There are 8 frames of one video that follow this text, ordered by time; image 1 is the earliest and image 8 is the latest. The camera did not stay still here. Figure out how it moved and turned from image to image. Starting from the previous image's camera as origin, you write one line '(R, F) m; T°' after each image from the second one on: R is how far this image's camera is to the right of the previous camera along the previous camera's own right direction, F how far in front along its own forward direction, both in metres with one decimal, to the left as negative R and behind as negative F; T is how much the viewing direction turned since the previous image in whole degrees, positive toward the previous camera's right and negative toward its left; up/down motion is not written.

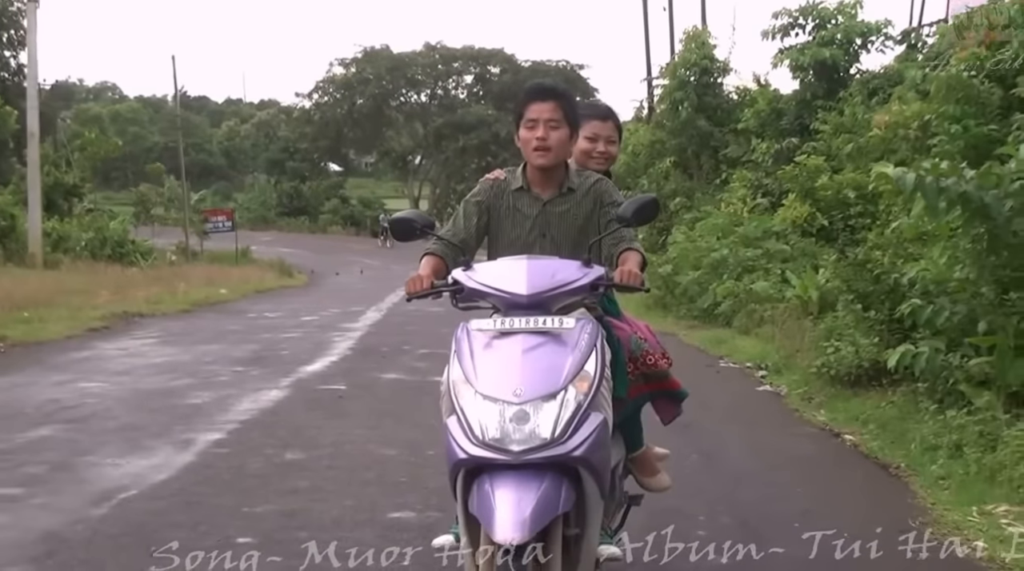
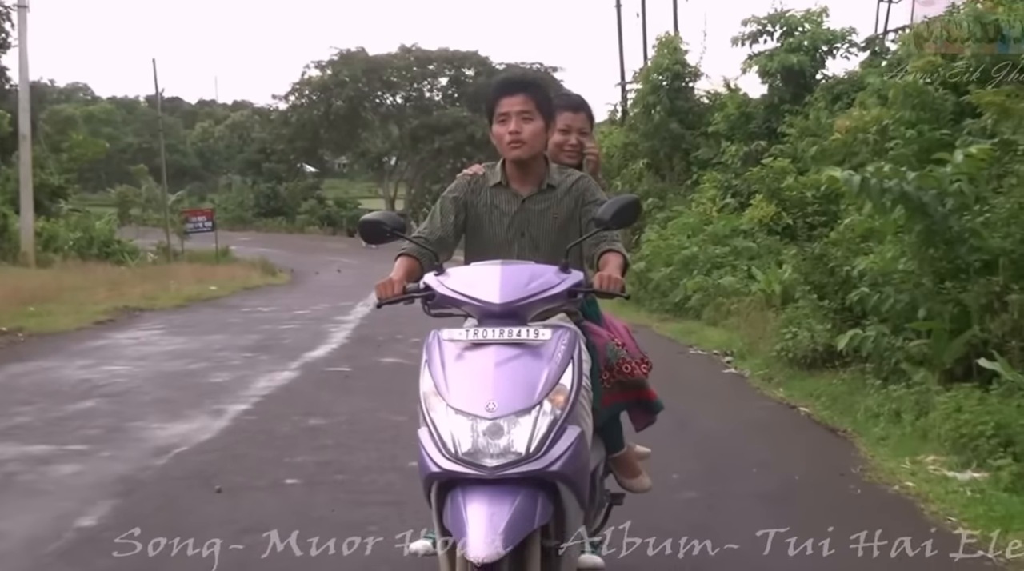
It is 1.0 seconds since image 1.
(-0.1, -0.9) m; +1°
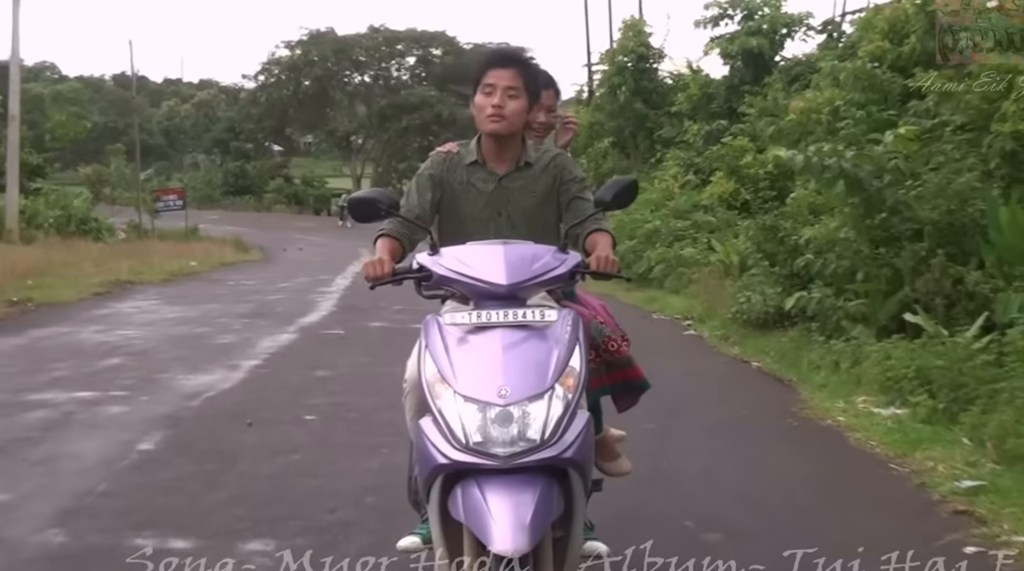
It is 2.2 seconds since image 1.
(-0.1, -1.0) m; +2°
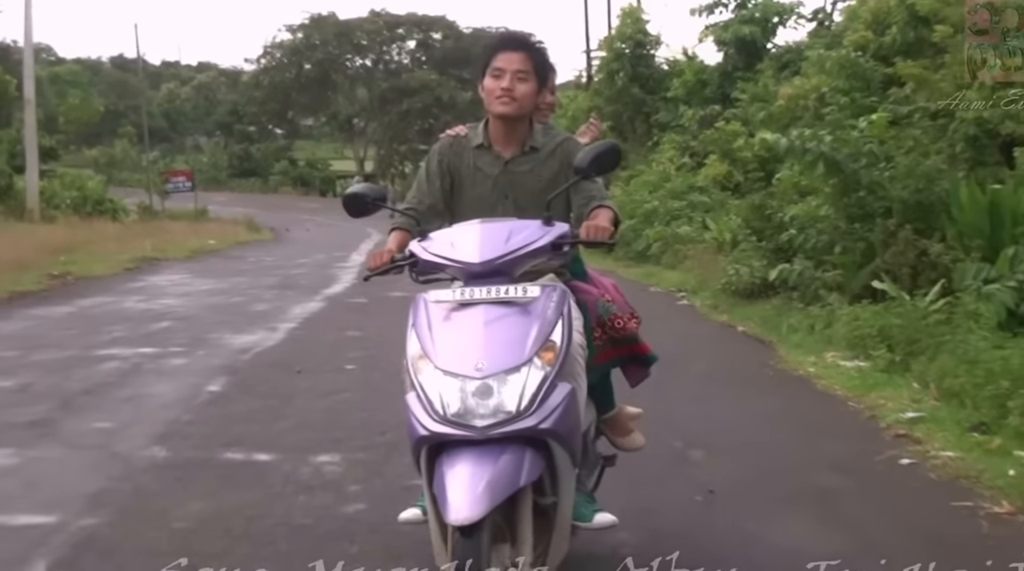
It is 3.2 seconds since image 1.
(-0.1, -1.0) m; 0°
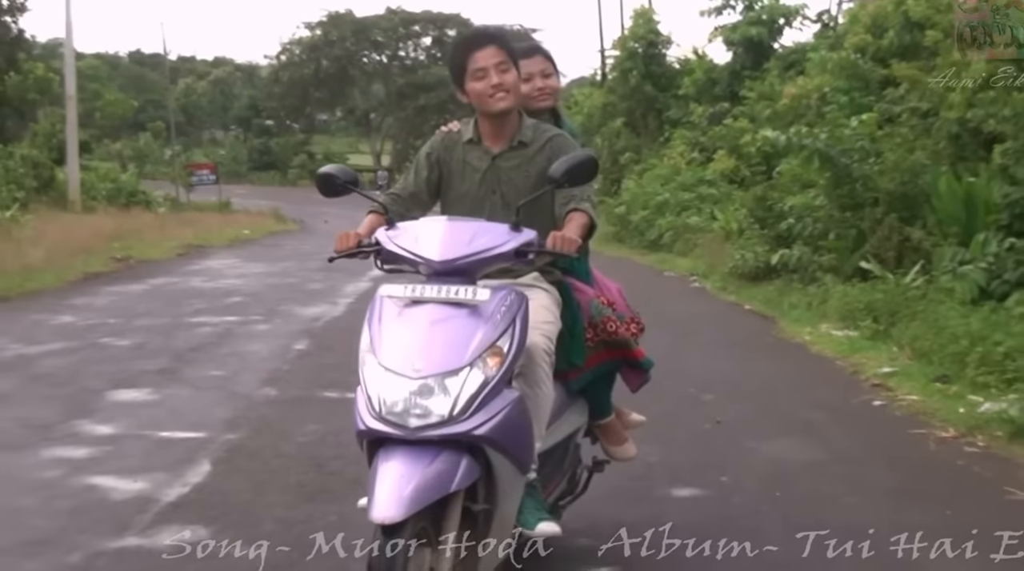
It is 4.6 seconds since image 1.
(-0.2, -1.3) m; 0°
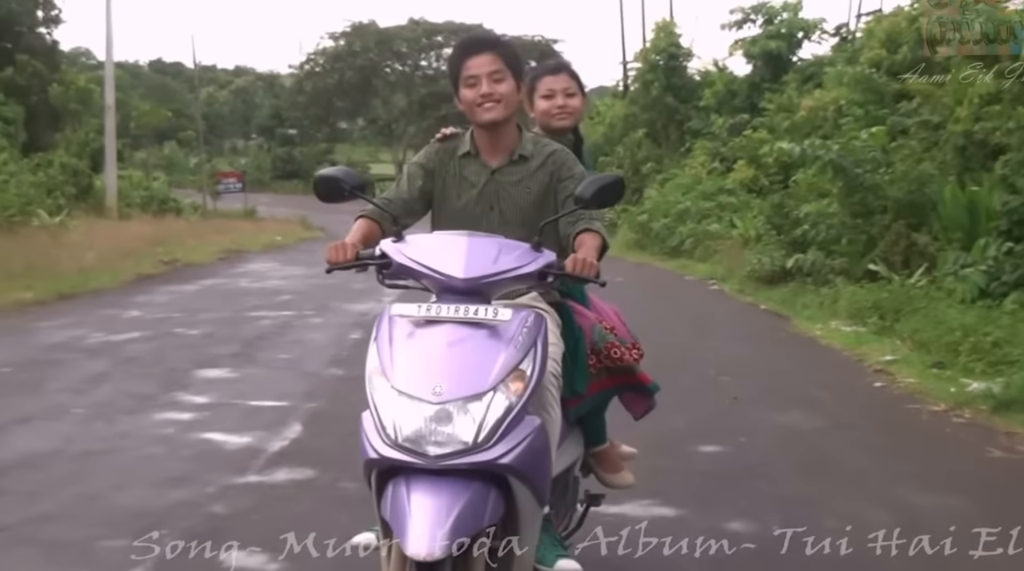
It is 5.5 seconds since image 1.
(-0.1, -0.8) m; -1°
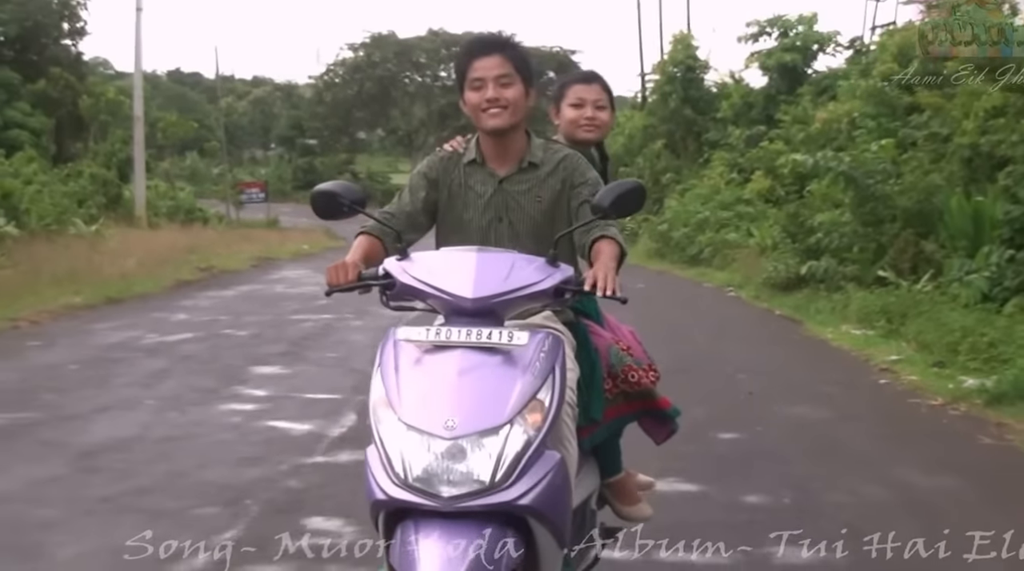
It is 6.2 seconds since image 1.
(-0.1, -0.6) m; -1°
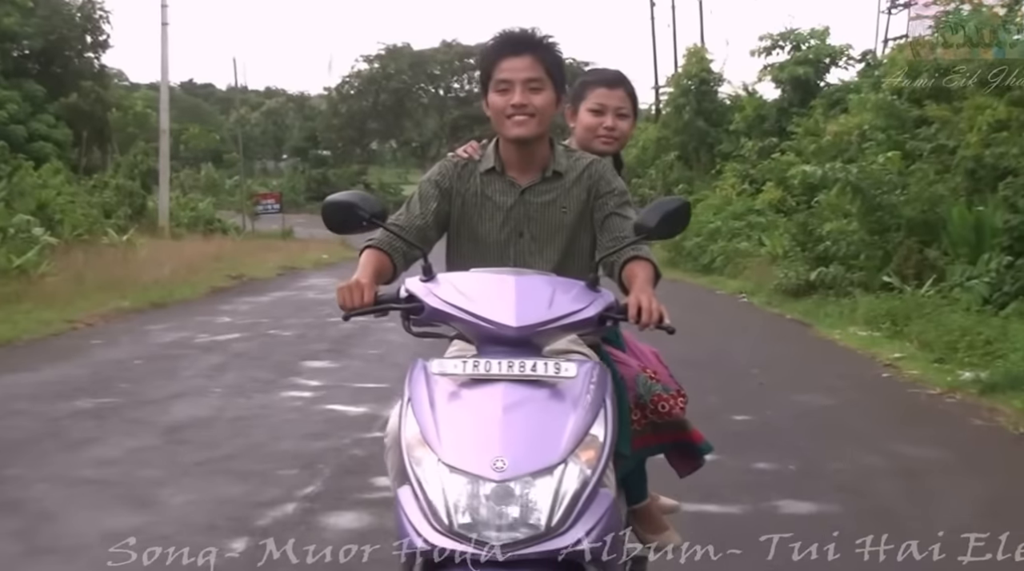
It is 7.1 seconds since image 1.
(-0.2, -0.7) m; 0°
